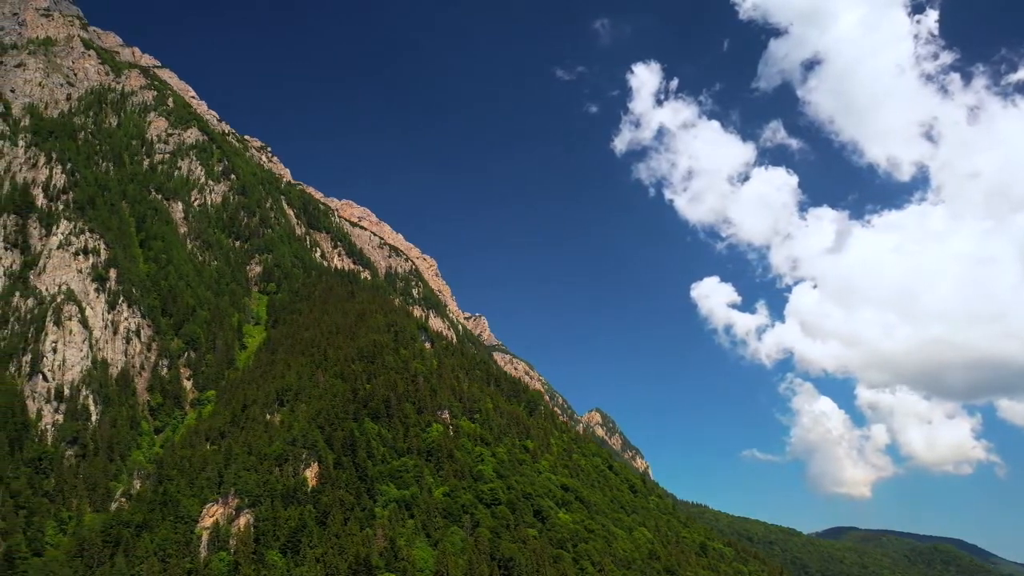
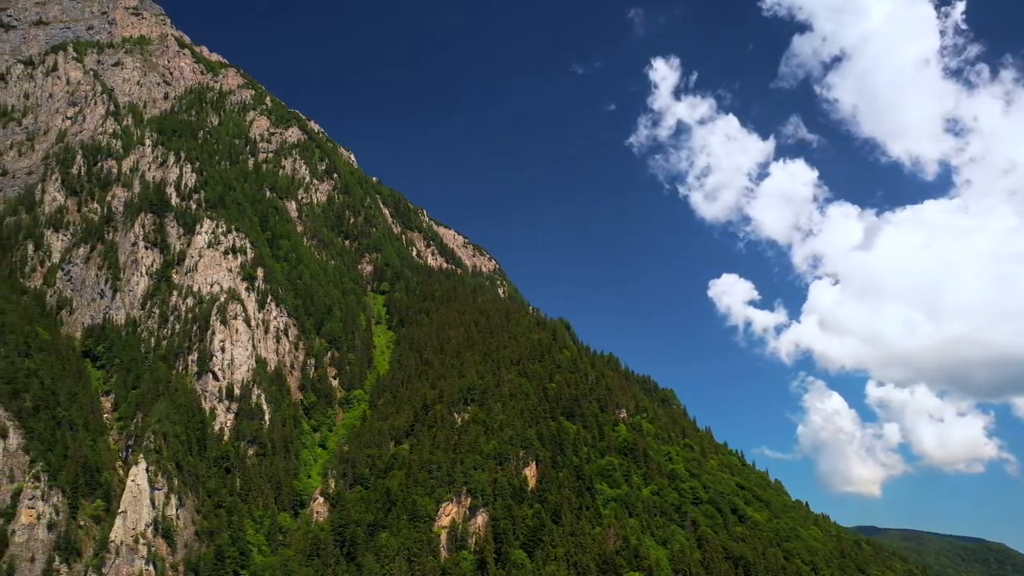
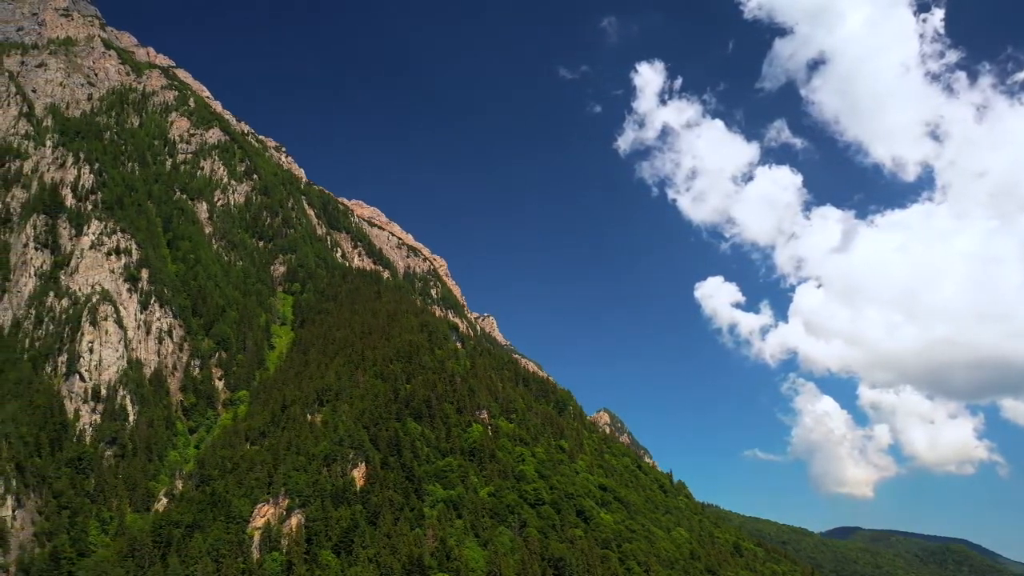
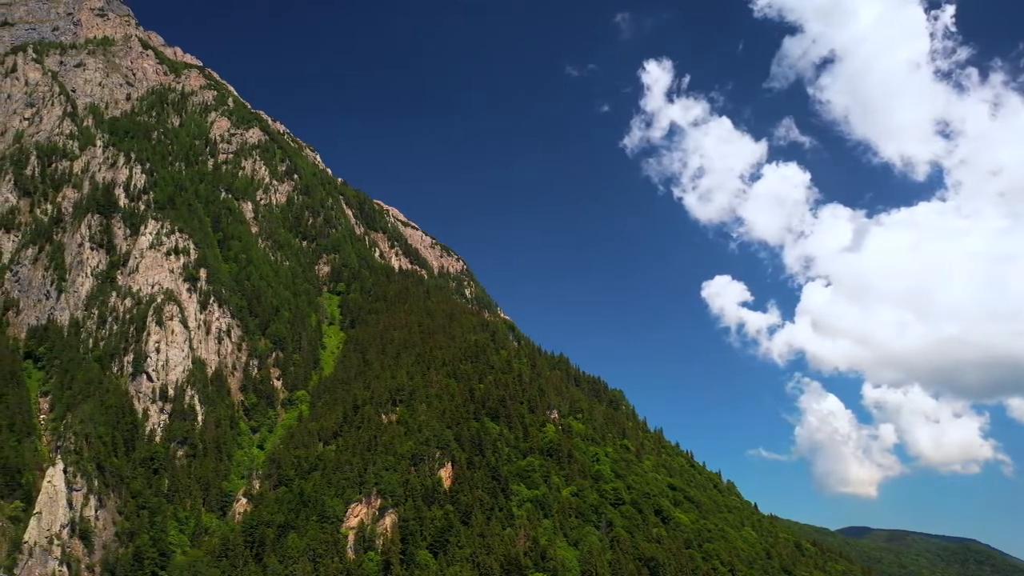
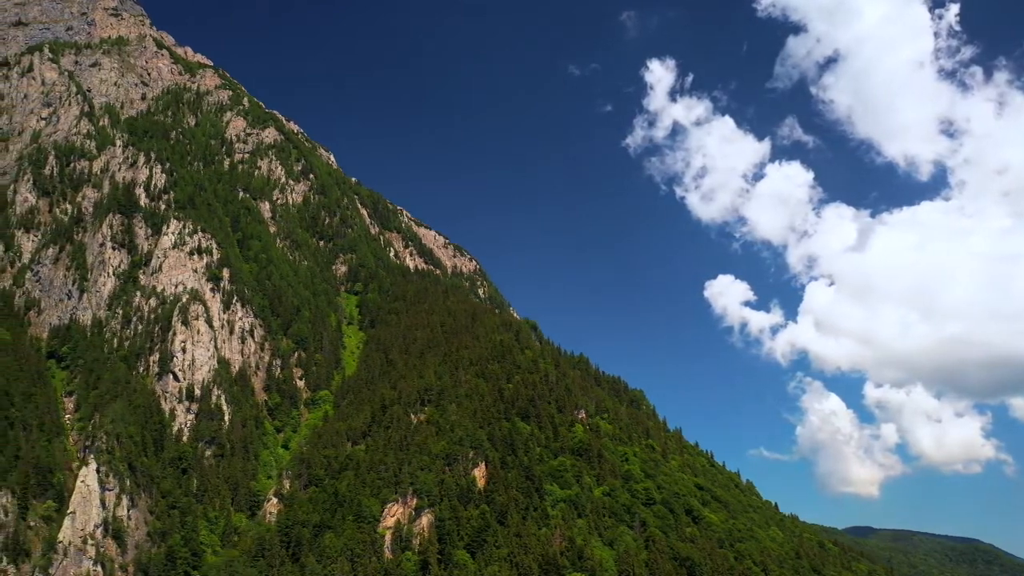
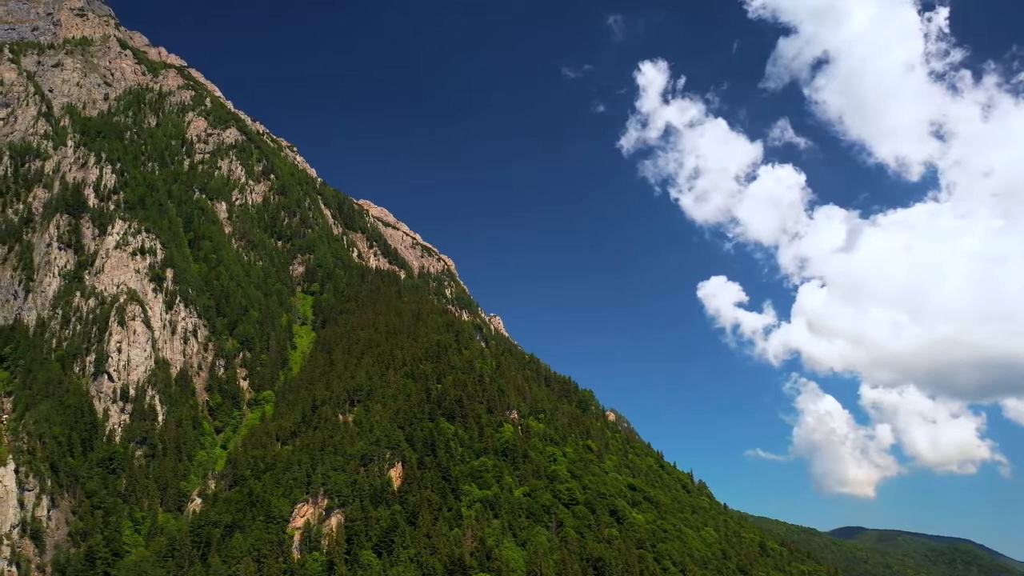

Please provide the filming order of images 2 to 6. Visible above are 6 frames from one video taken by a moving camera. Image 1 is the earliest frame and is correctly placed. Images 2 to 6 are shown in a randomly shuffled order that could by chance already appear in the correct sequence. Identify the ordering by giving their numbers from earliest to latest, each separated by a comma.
3, 6, 4, 5, 2
